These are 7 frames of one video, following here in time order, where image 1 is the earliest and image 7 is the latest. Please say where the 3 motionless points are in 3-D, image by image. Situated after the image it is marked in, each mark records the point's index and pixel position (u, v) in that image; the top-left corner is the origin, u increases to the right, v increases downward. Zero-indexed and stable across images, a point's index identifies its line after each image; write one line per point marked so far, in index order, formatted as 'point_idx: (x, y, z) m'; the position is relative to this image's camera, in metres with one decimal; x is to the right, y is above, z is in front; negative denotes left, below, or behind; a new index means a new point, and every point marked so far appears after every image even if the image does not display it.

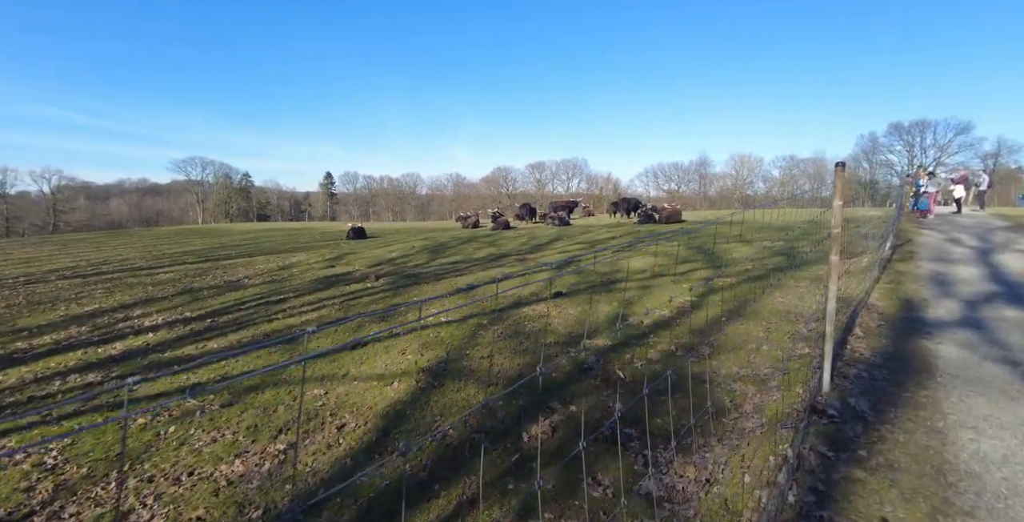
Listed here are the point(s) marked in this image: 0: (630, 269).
0: (+3.2, -0.2, +13.2) m
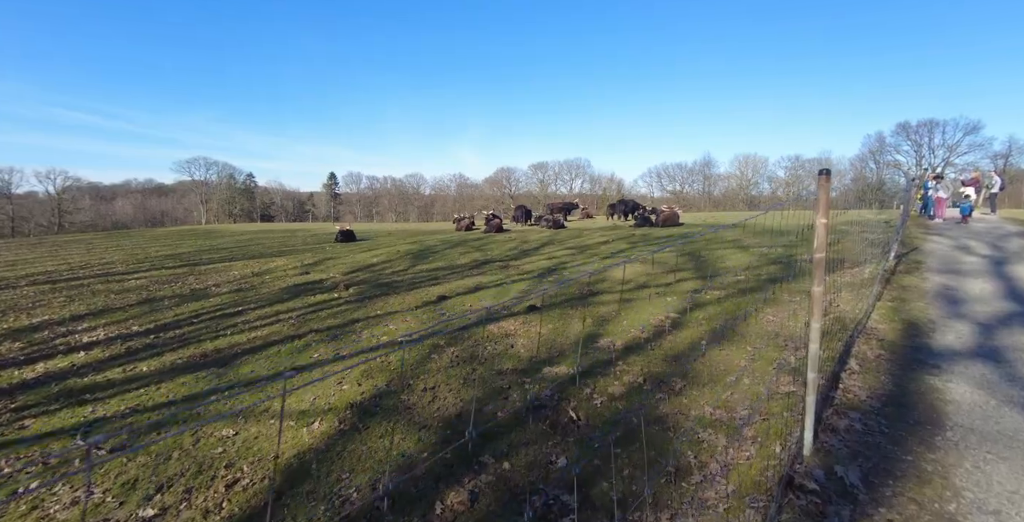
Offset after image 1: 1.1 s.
0: (+2.6, -0.5, +12.4) m
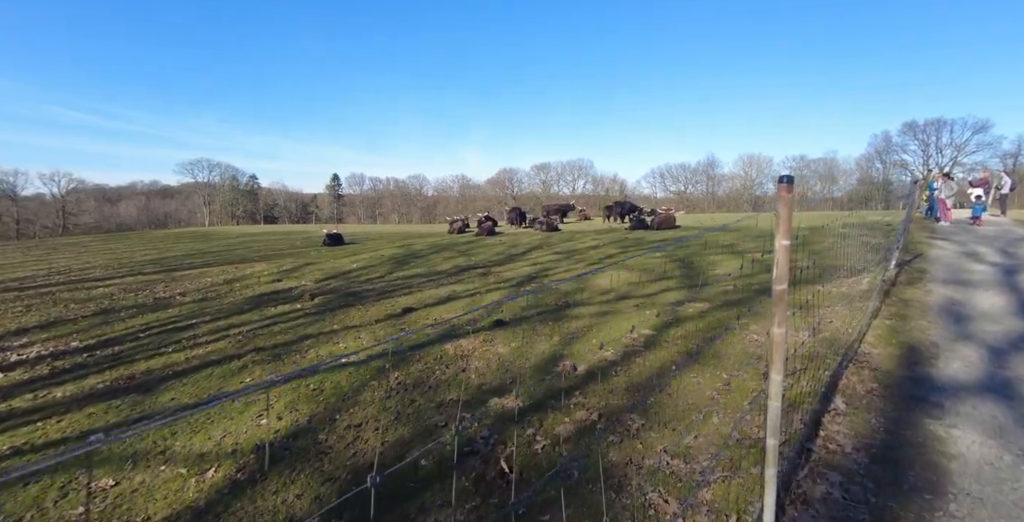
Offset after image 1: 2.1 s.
0: (+2.0, -0.6, +11.6) m
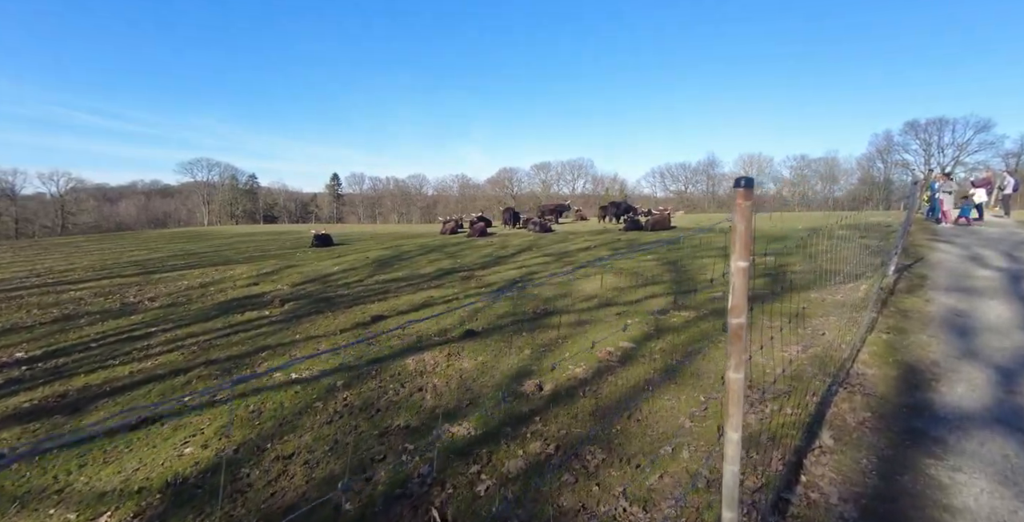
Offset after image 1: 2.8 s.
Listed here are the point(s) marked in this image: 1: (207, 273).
0: (+1.6, -0.7, +11.1) m
1: (-11.6, -0.5, +18.7) m
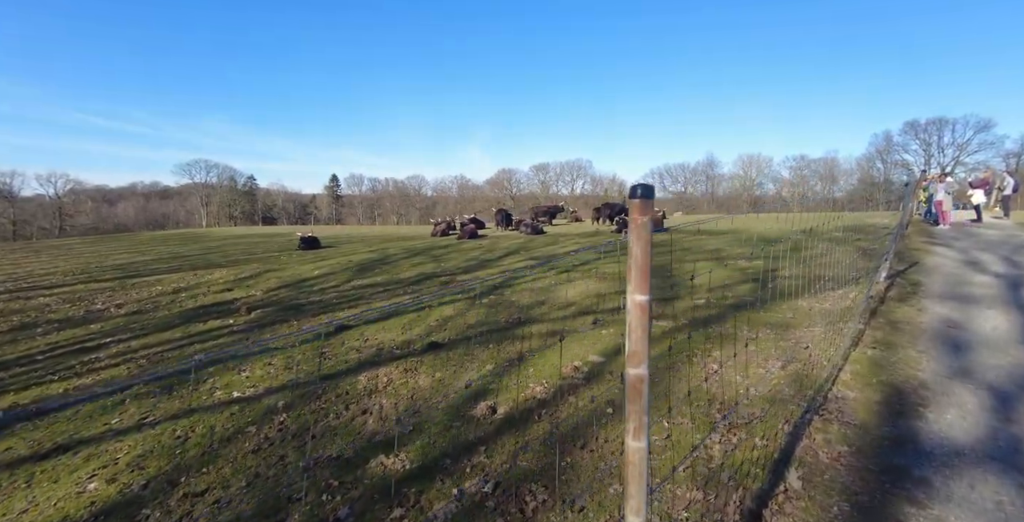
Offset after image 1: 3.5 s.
0: (+1.0, -0.9, +10.6) m
1: (-12.1, -0.6, +18.3) m
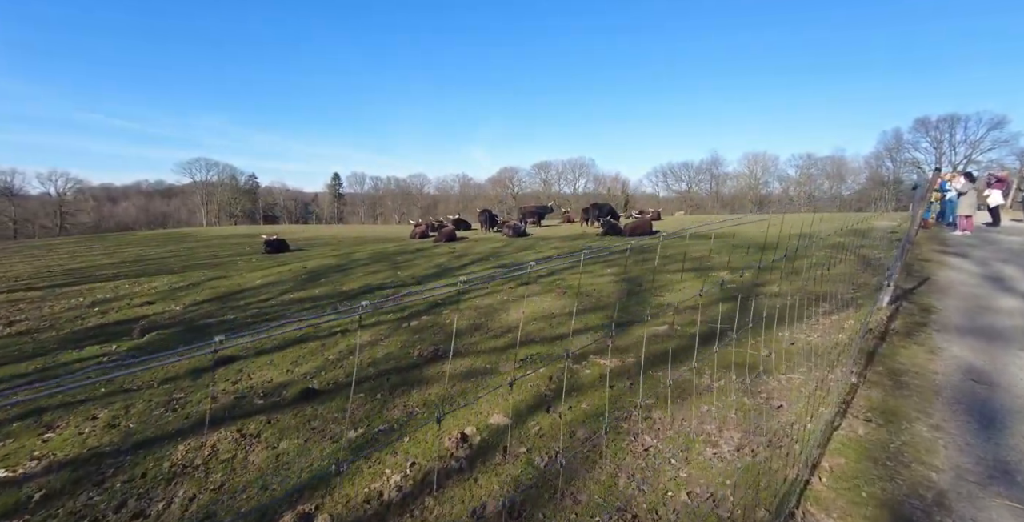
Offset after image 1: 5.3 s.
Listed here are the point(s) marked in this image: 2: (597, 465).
0: (-0.2, -1.2, +8.9) m
1: (-13.2, -0.9, +16.7) m
2: (+0.7, -1.7, +4.1) m
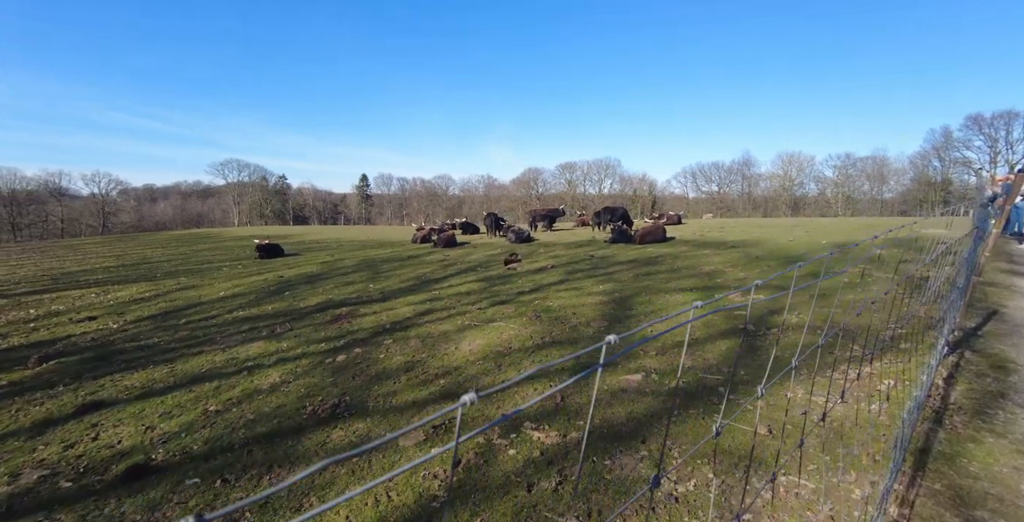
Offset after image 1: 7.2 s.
0: (-1.0, -1.5, +7.3) m
1: (-13.6, -1.1, +15.8) m
2: (-0.4, -2.0, +2.4) m
